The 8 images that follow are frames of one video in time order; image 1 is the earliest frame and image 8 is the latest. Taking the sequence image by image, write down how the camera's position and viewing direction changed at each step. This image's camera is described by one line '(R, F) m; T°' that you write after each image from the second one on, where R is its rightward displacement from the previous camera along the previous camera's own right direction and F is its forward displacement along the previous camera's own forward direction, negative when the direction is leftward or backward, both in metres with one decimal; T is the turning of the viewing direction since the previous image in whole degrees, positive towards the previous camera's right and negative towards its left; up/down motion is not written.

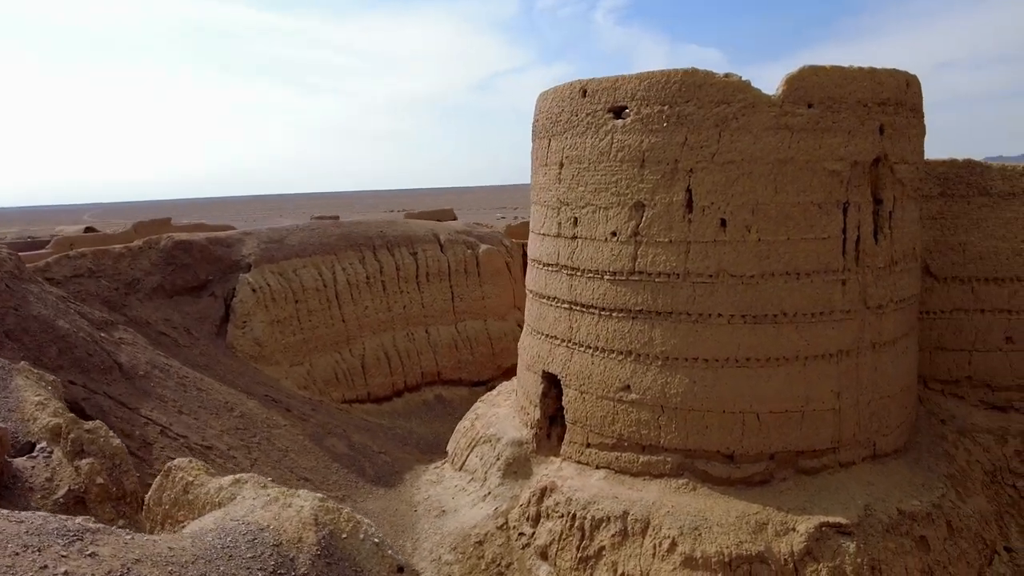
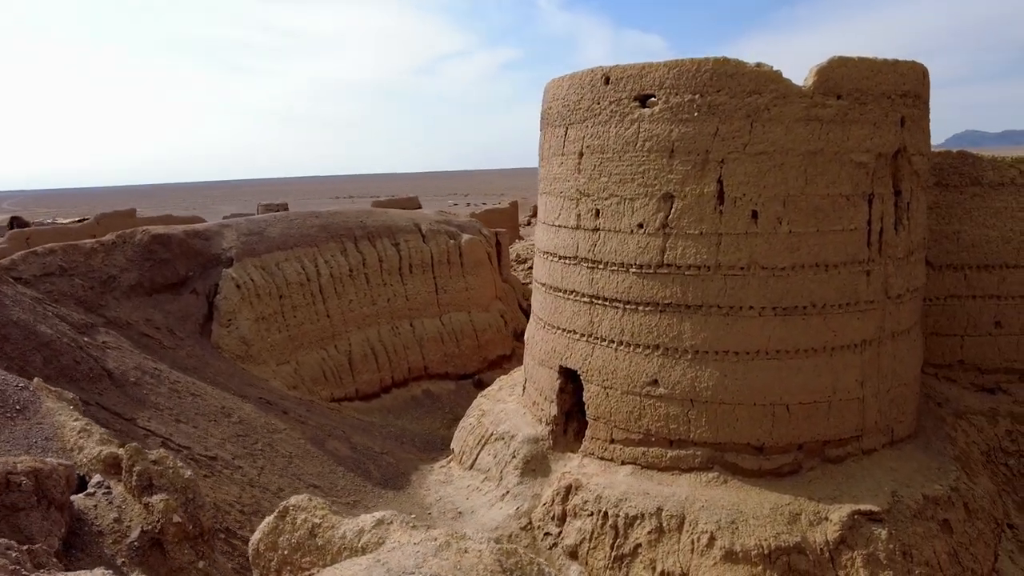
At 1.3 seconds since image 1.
(-0.8, +0.2) m; +5°
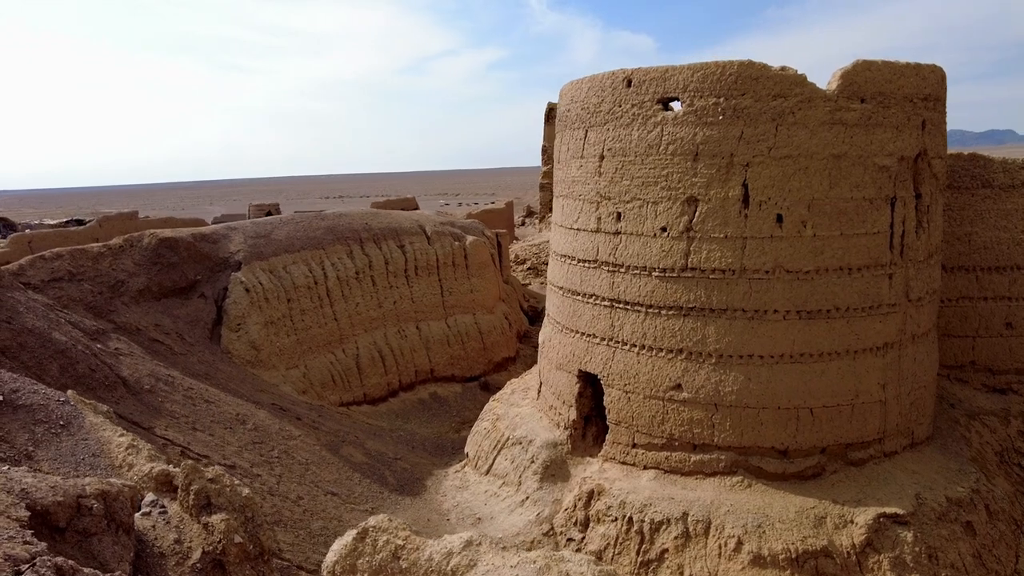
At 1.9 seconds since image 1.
(-0.3, 0.0) m; +1°
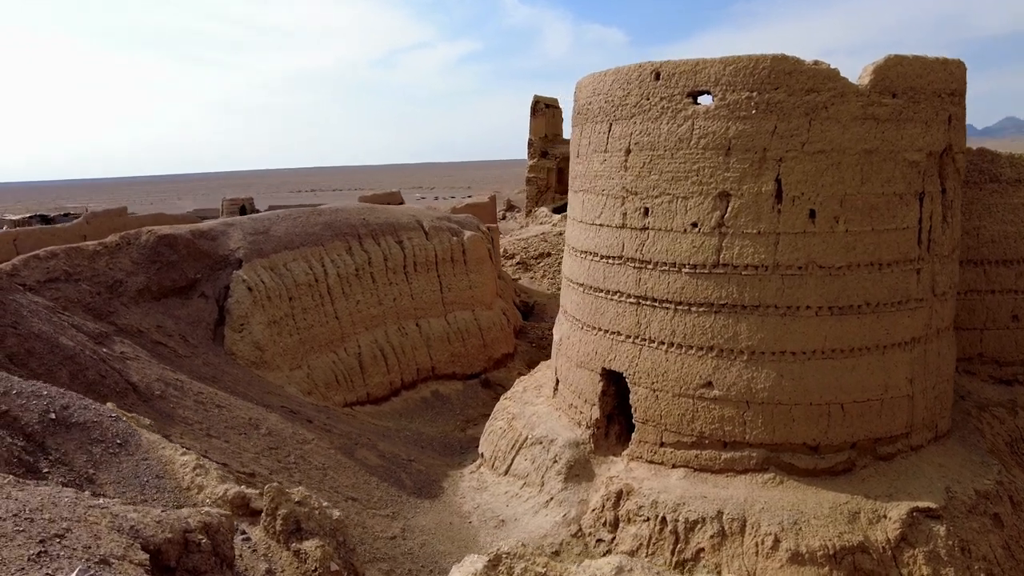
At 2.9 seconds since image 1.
(-0.5, +0.2) m; +3°
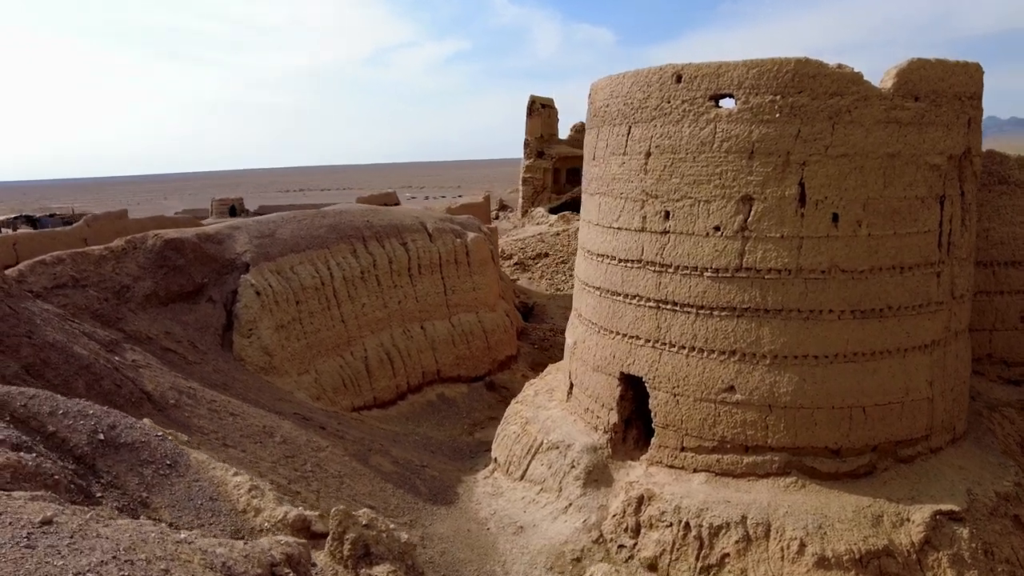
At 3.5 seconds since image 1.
(-0.3, +0.1) m; +1°
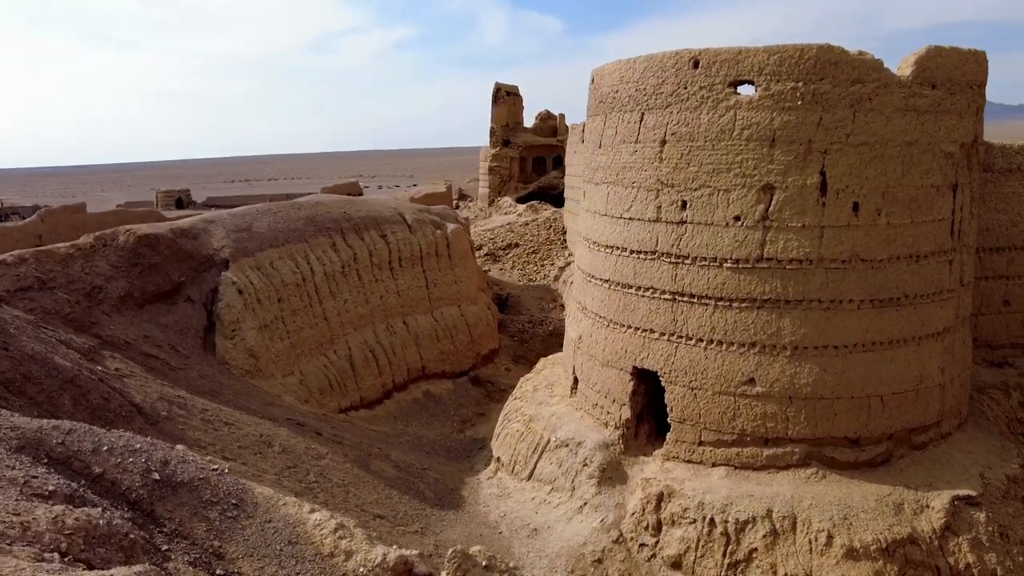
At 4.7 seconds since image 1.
(-0.6, +0.3) m; +5°
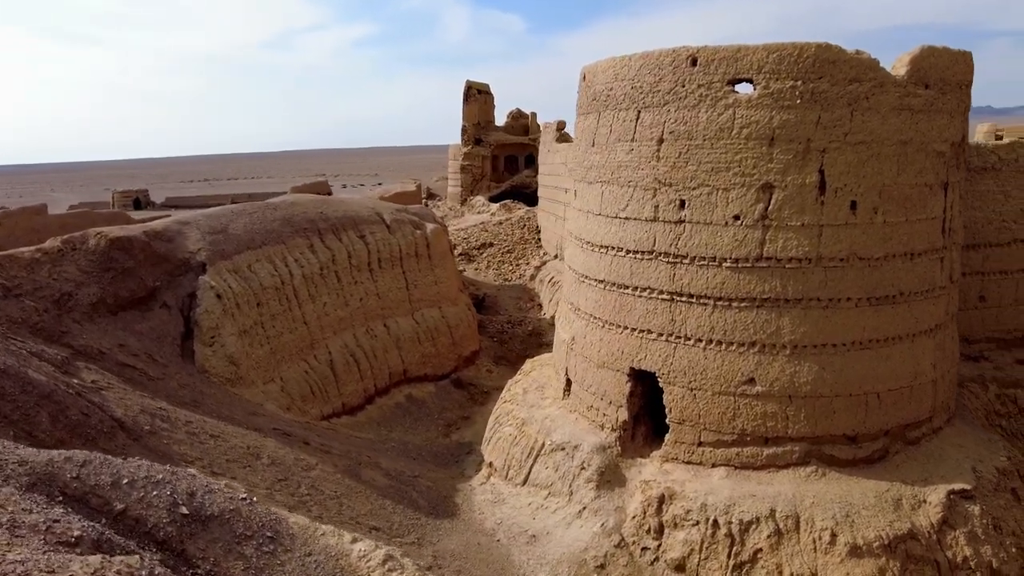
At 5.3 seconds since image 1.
(-0.3, +0.1) m; +3°
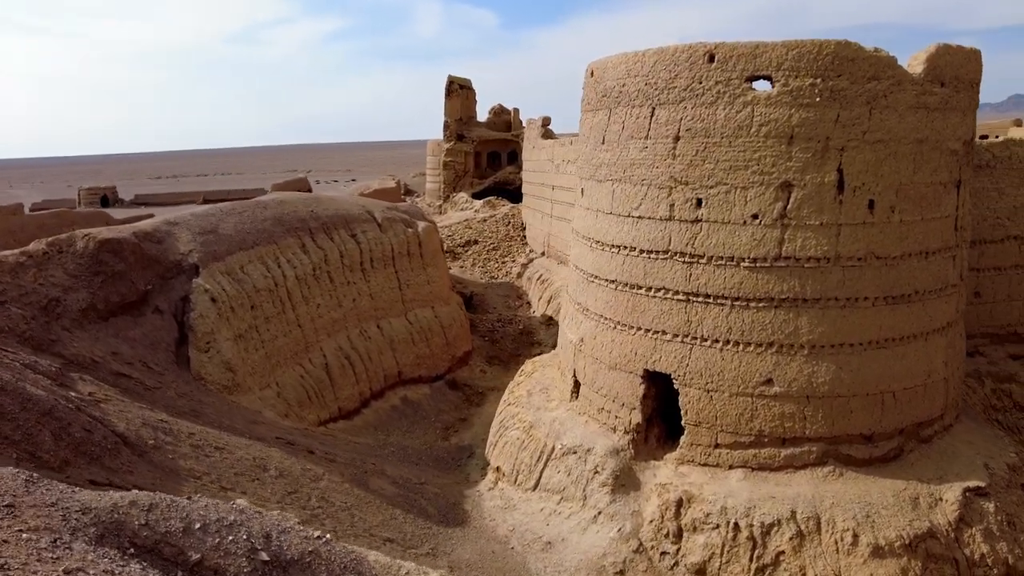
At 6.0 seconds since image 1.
(-0.4, +0.2) m; +3°
